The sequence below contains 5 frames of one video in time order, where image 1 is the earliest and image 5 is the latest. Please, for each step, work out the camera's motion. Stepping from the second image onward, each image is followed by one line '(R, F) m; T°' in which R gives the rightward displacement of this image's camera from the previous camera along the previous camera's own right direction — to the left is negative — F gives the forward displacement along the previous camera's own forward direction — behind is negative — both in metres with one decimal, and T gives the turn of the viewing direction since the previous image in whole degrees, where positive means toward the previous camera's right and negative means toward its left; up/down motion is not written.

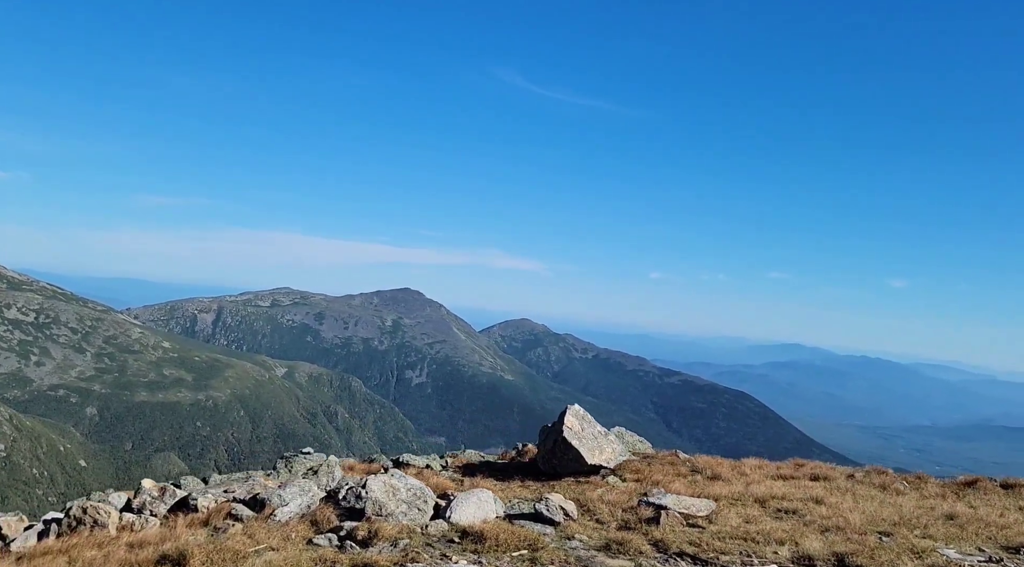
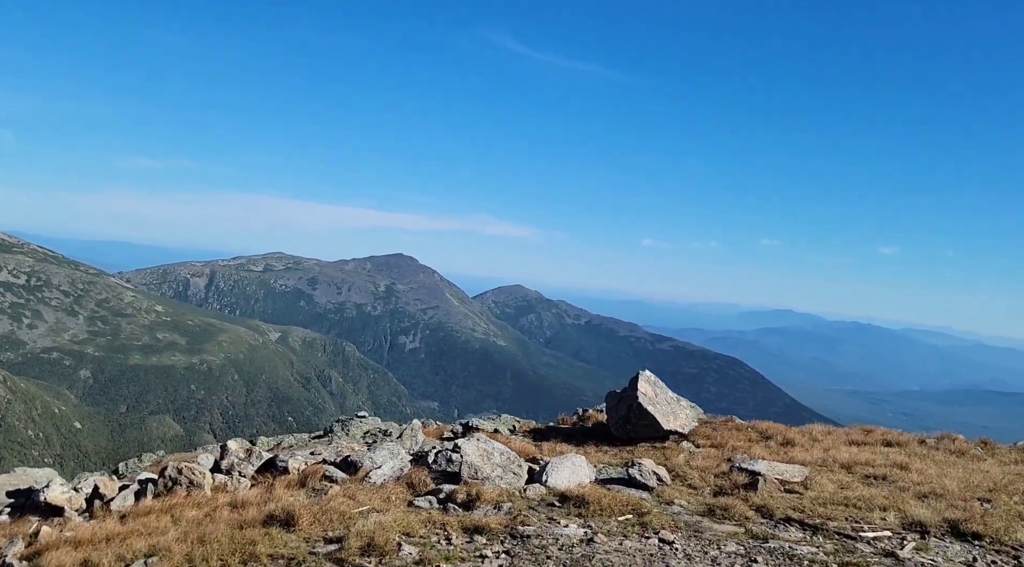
(-3.2, +0.3) m; -1°
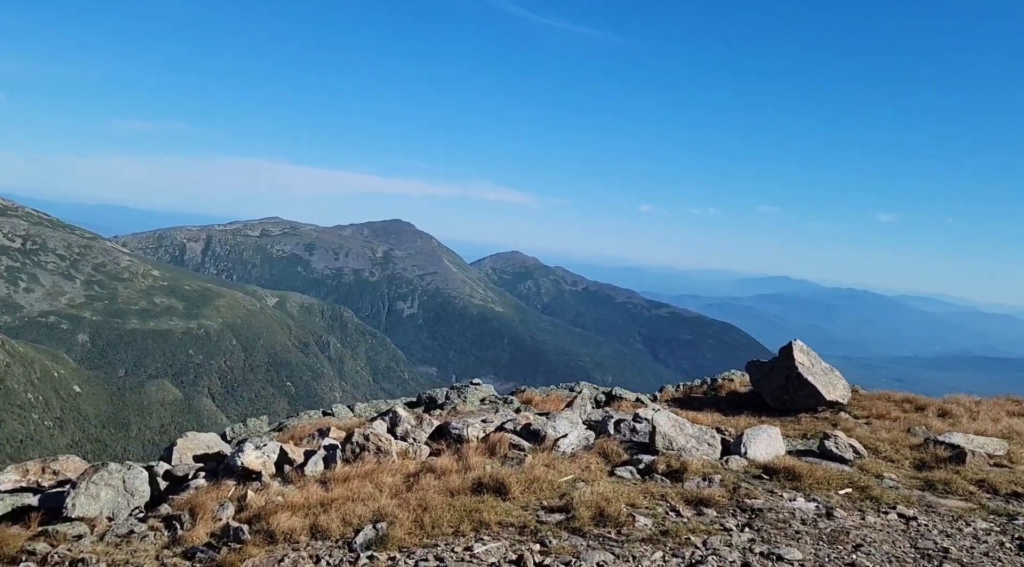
(-5.9, +0.6) m; -3°
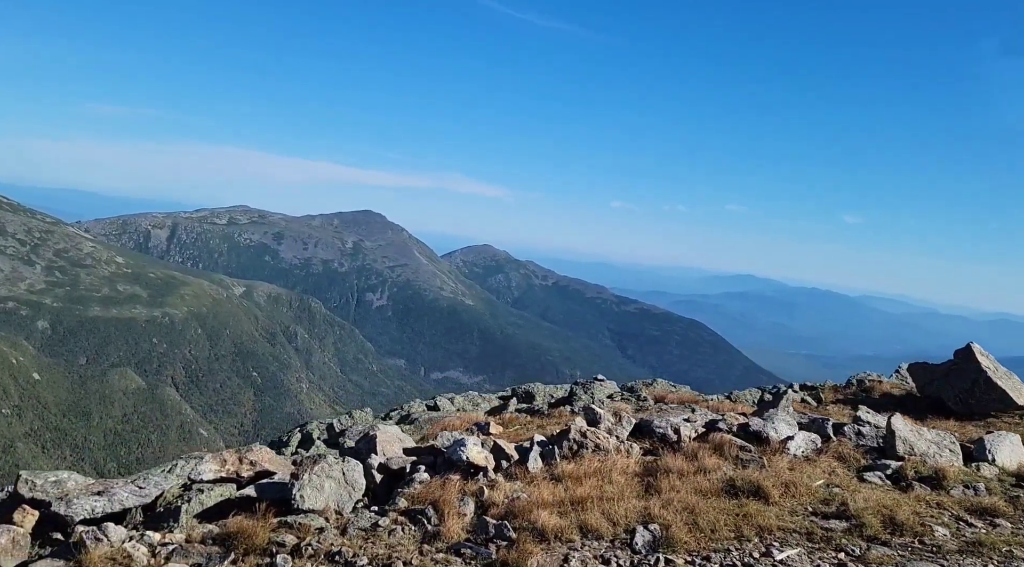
(-8.0, +0.6) m; -2°
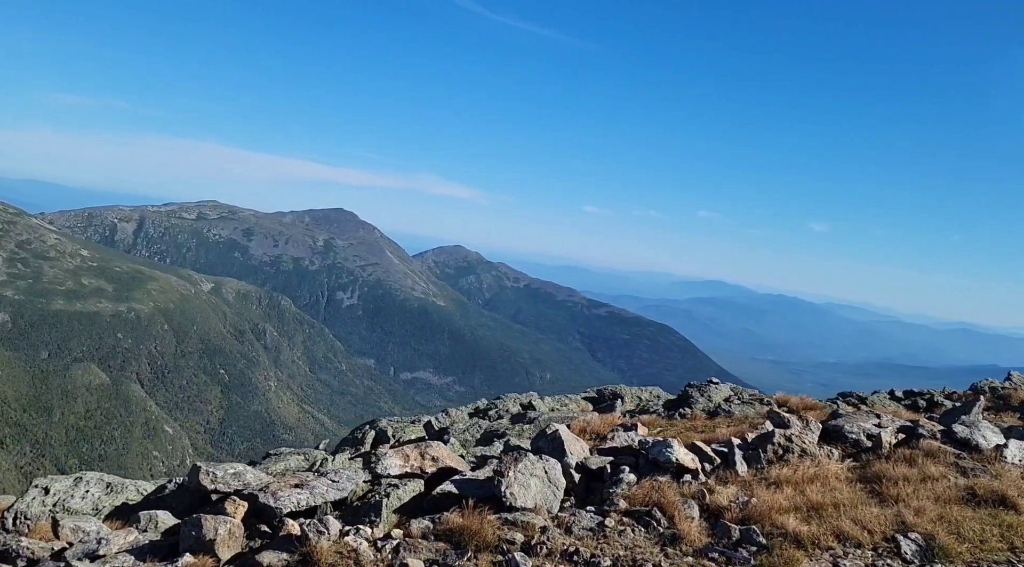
(-7.5, +0.2) m; -1°
